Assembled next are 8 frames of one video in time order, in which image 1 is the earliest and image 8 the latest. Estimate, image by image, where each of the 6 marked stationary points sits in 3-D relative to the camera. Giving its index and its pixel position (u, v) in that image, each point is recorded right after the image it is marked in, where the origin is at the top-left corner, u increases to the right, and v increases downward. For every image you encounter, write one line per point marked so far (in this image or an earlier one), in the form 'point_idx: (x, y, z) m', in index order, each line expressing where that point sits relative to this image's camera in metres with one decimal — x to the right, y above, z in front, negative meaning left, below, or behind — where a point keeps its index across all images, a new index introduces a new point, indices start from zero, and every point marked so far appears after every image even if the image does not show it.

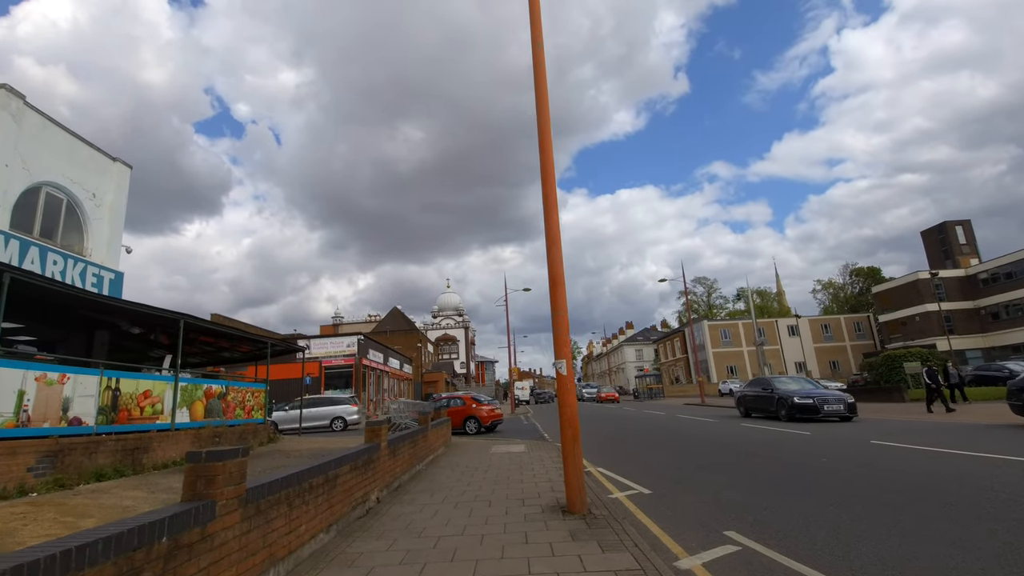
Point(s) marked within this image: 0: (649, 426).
0: (+5.3, -5.4, +19.6) m
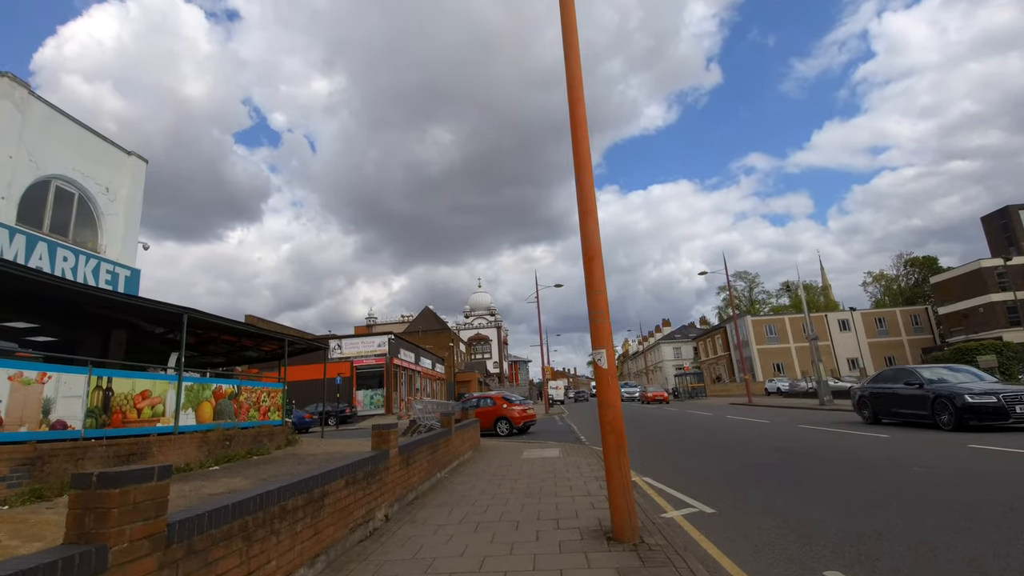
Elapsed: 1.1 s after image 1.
0: (+6.6, -5.1, +18.0) m
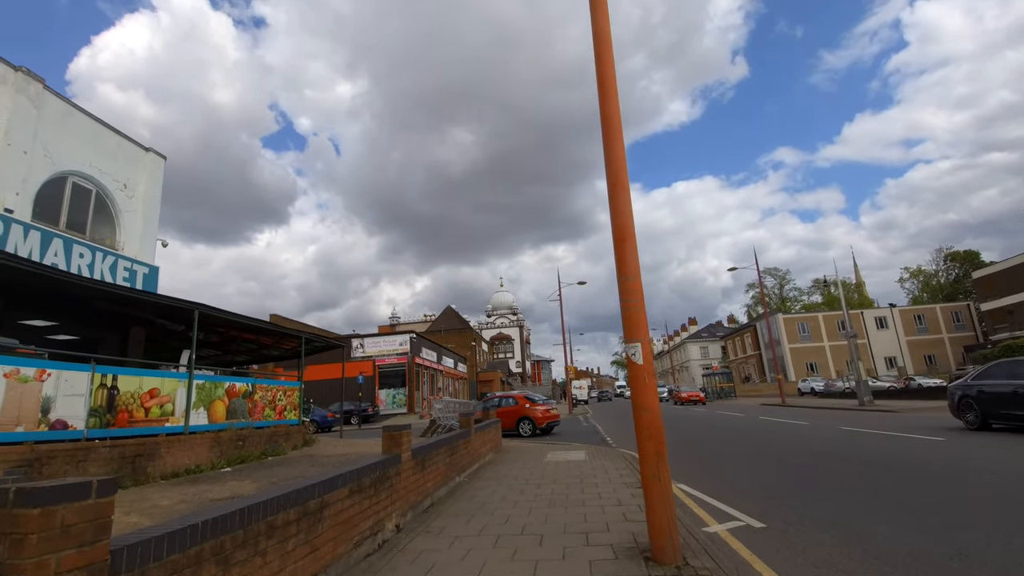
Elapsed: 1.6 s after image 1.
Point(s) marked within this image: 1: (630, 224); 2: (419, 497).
0: (+7.3, -4.9, +17.1) m
1: (+1.2, +0.6, +5.0) m
2: (-1.2, -2.6, +6.3) m
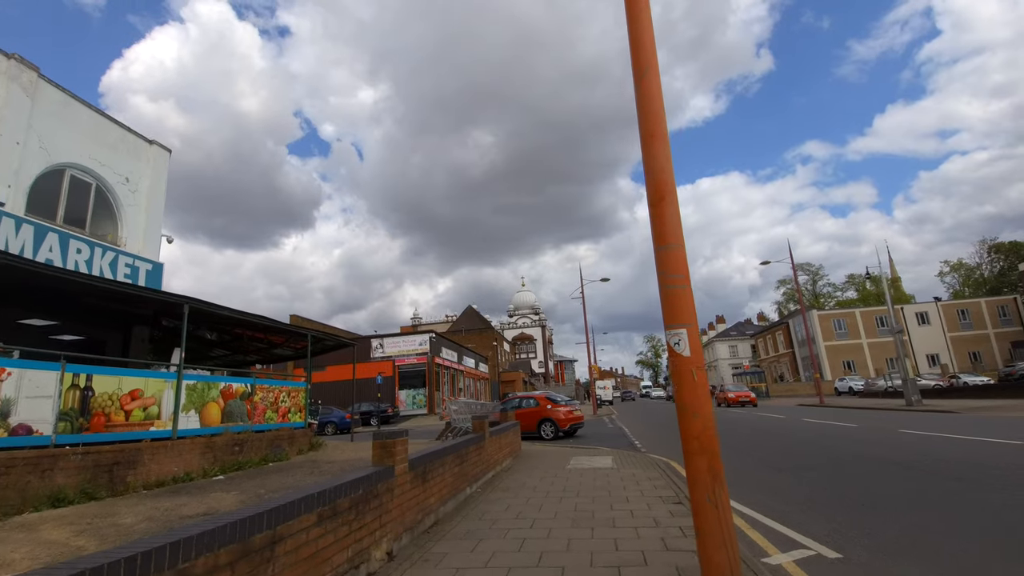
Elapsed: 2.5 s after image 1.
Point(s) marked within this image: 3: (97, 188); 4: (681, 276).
0: (+8.0, -4.6, +15.8) m
1: (+1.2, +0.8, +4.0) m
2: (-1.0, -2.4, +5.4) m
3: (-10.7, +2.6, +13.0) m
4: (+1.2, +0.1, +3.7) m
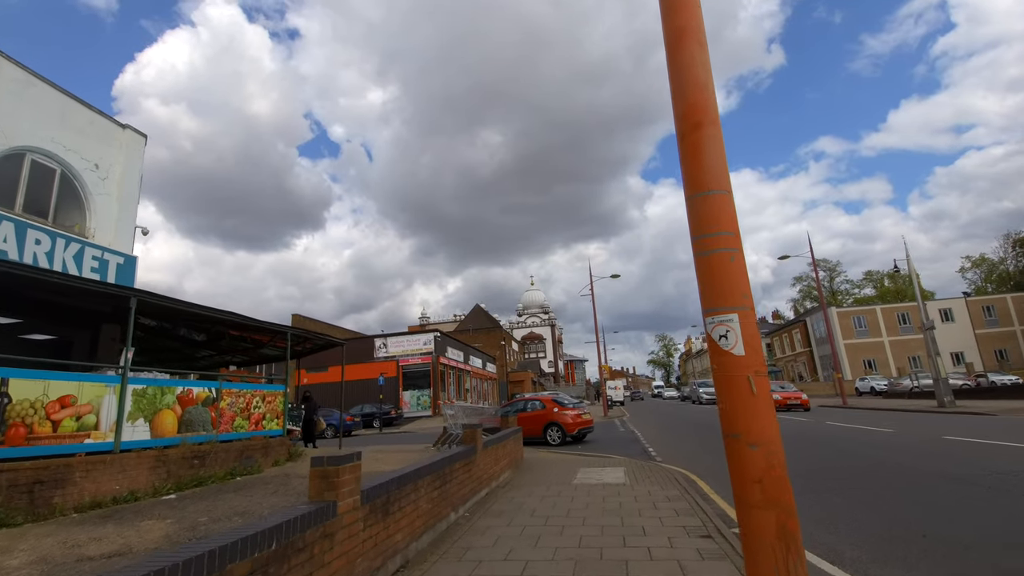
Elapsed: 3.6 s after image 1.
0: (+8.1, -4.4, +14.4) m
1: (+1.1, +1.0, +2.7) m
2: (-1.1, -2.3, +4.2) m
3: (-10.7, +2.7, +12.0) m
4: (+1.1, +0.3, +2.5) m
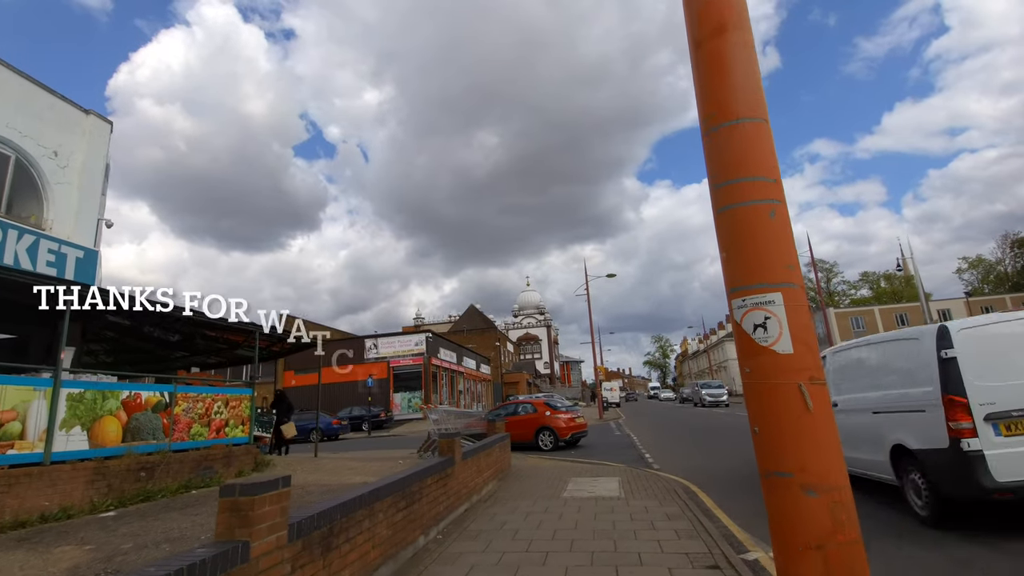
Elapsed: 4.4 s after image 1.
0: (+7.8, -4.3, +13.7) m
1: (+0.9, +1.1, +2.0) m
2: (-1.4, -2.2, +3.4) m
3: (-10.9, +2.8, +11.1) m
4: (+0.9, +0.4, +1.7) m
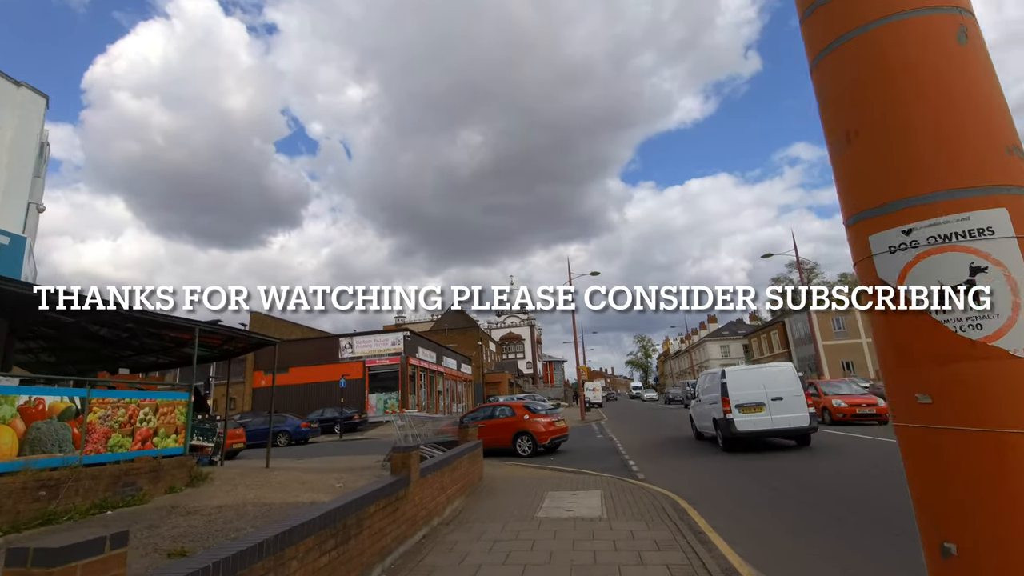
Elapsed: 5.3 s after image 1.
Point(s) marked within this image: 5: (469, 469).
0: (+7.2, -4.2, +13.0) m
1: (+0.6, +1.2, +1.0) m
2: (-1.6, -2.0, +2.4) m
3: (-11.4, +3.0, +9.8) m
4: (+0.6, +0.5, +0.8) m
5: (-0.8, -3.1, +8.6) m
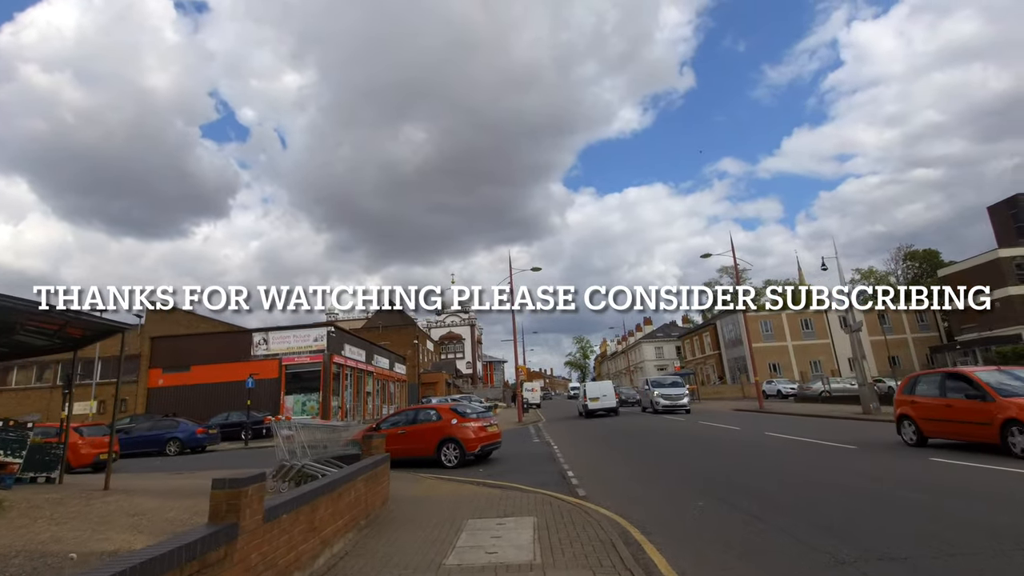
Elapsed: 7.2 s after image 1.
0: (+5.4, -4.0, +11.9) m
1: (+0.4, +1.6, -0.7) m
2: (-2.1, -1.6, +0.4) m
3: (-12.5, +3.6, +6.6) m
4: (+0.4, +0.9, -1.0) m
5: (-1.9, -2.7, +6.6) m
